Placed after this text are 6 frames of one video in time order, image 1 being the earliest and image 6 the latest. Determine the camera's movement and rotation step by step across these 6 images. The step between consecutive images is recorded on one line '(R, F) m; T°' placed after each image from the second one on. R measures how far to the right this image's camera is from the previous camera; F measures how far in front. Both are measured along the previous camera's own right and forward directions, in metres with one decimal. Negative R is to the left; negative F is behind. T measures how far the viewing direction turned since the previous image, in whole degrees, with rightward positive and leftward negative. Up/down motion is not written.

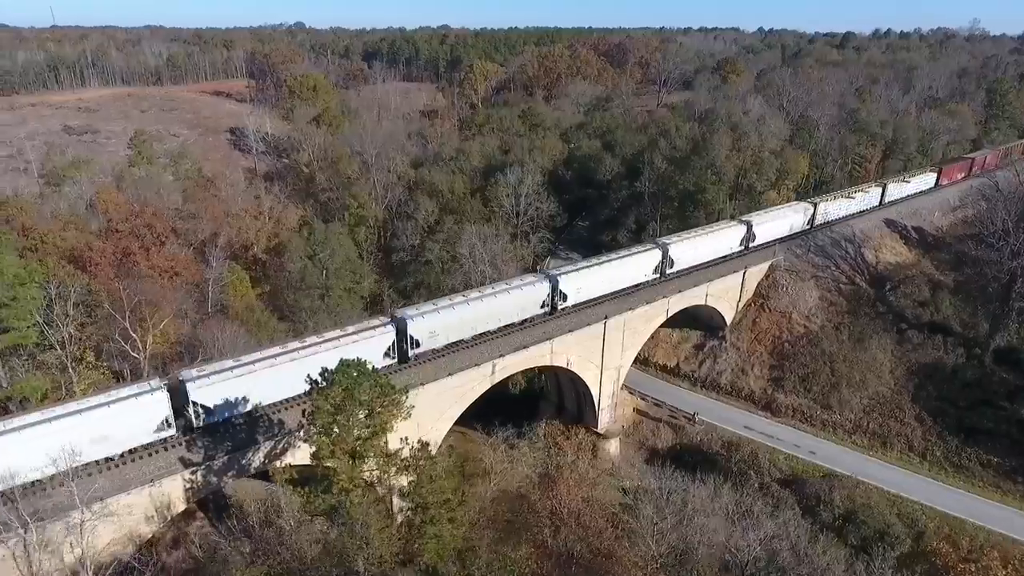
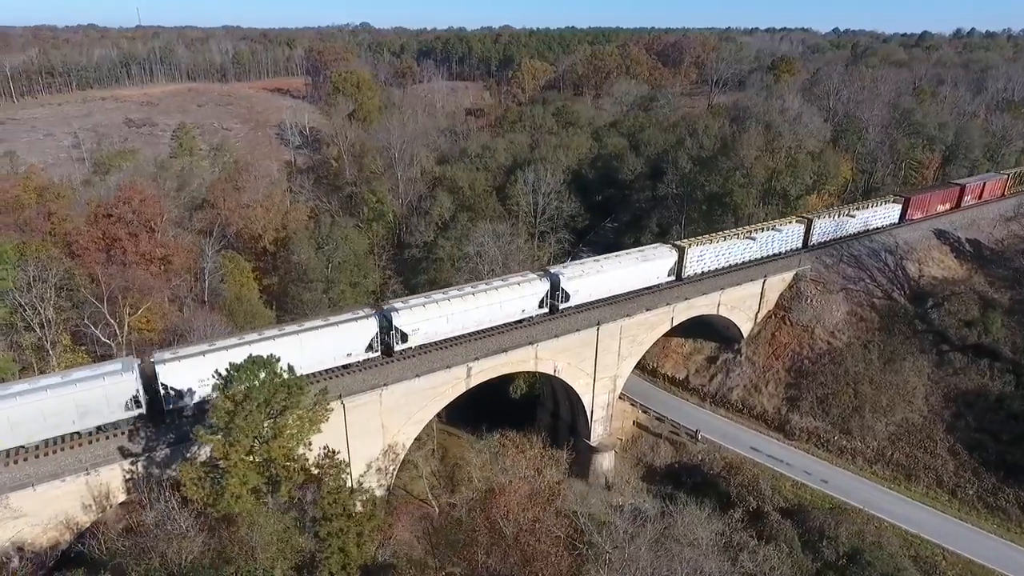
(+3.3, +1.6) m; -5°
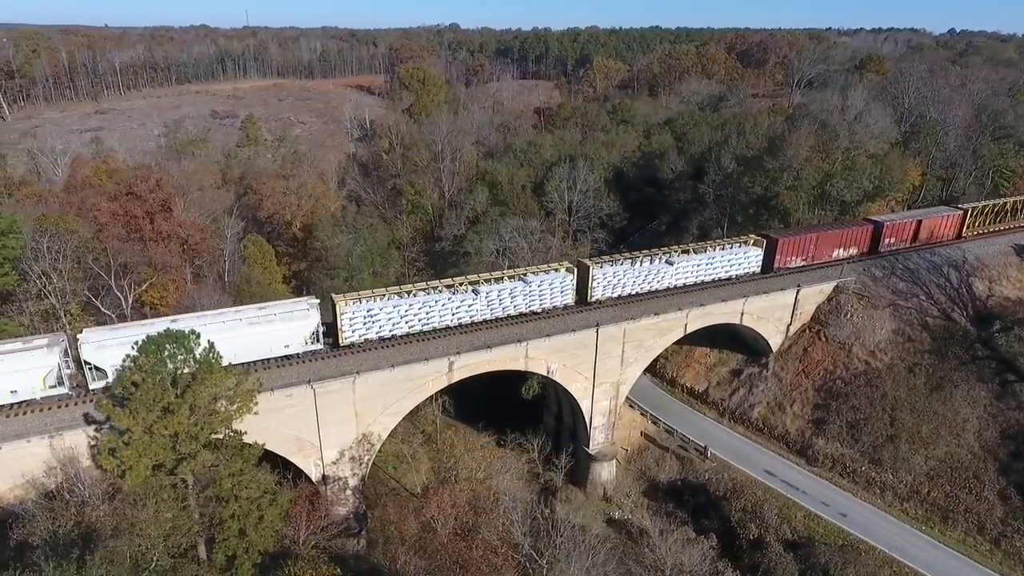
(+3.7, +1.3) m; -7°
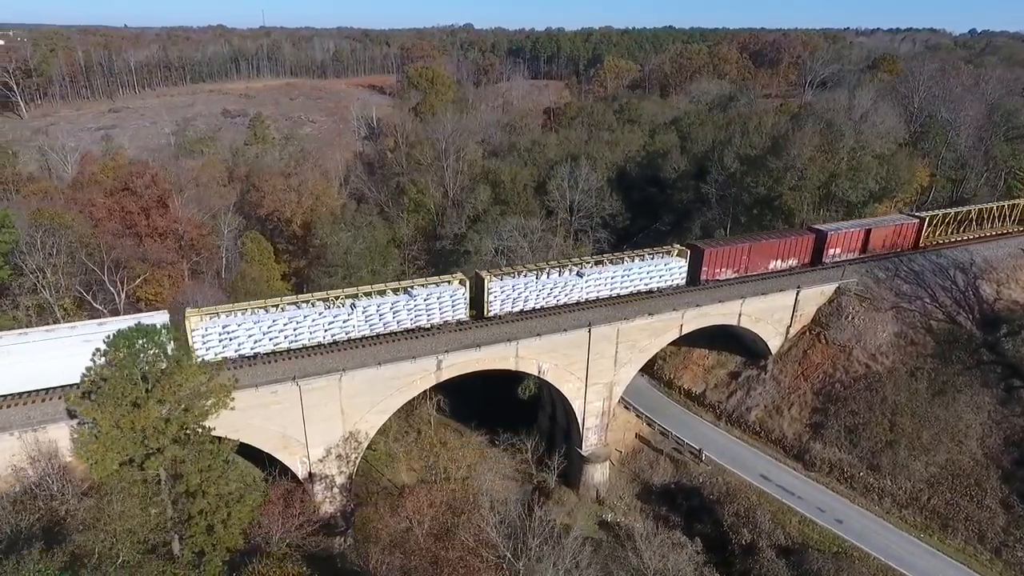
(+1.0, +0.3) m; -1°
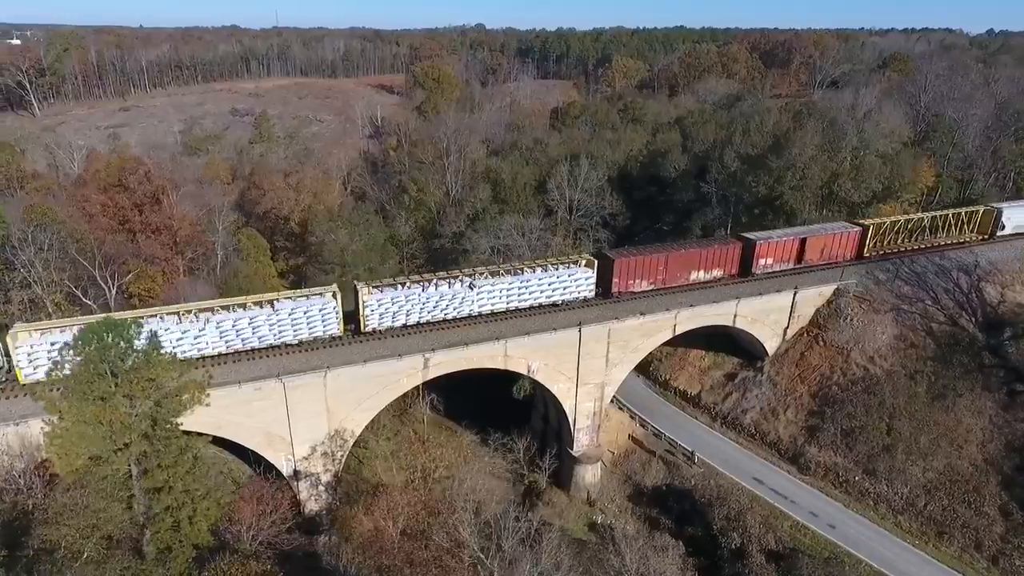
(+0.9, +0.3) m; -1°
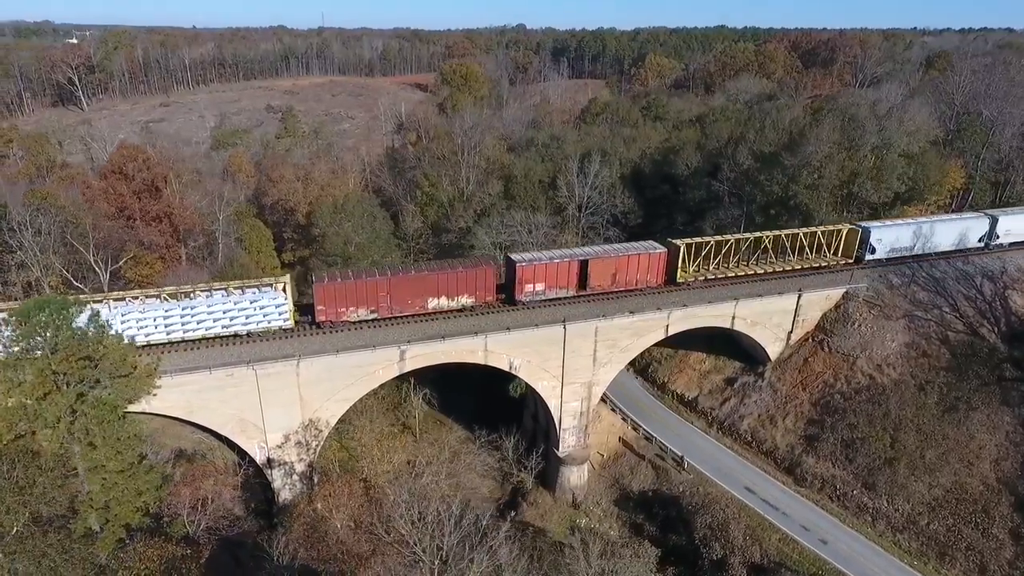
(+2.3, +0.7) m; -3°
